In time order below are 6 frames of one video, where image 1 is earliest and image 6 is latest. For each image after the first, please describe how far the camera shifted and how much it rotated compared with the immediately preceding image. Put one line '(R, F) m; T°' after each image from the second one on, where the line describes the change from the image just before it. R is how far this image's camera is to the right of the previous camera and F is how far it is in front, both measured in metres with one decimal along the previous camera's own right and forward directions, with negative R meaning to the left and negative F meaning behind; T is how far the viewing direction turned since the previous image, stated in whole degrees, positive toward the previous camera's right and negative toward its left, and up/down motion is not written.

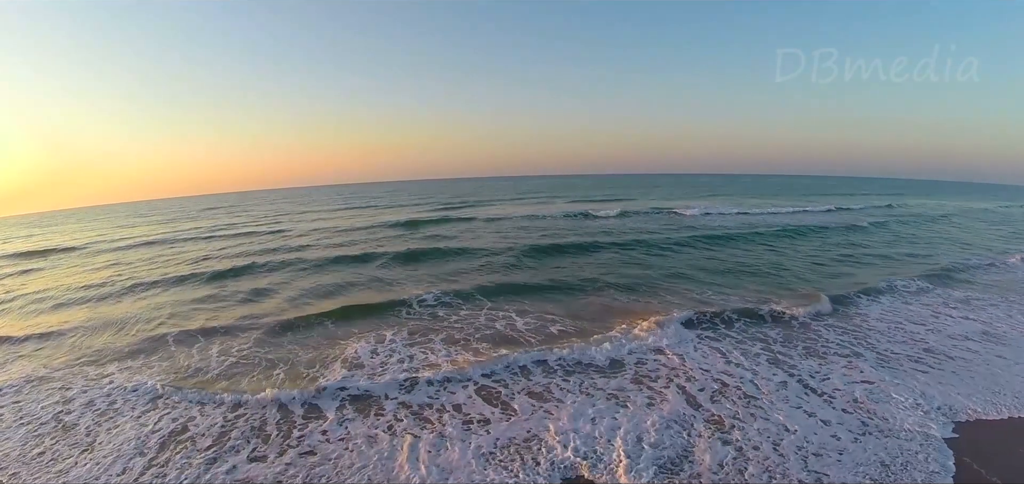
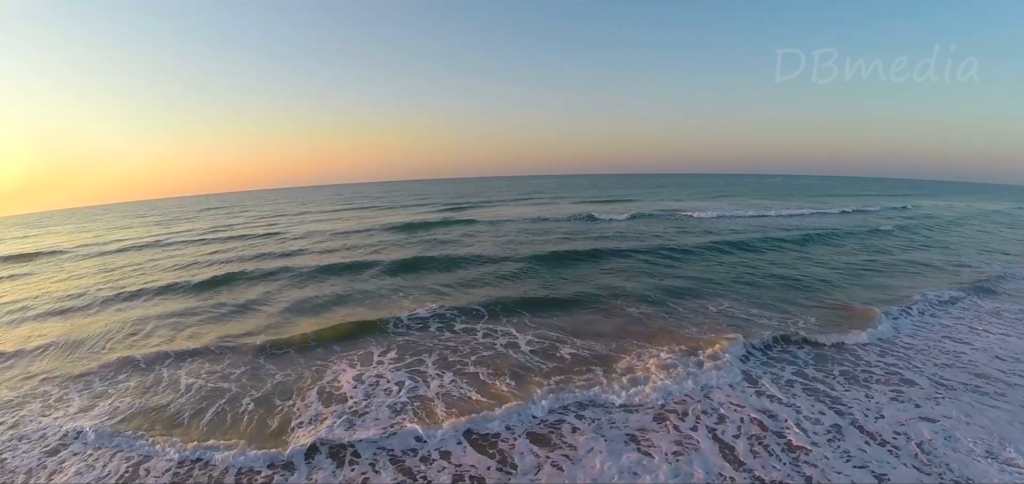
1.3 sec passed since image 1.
(0.0, +1.0) m; 0°
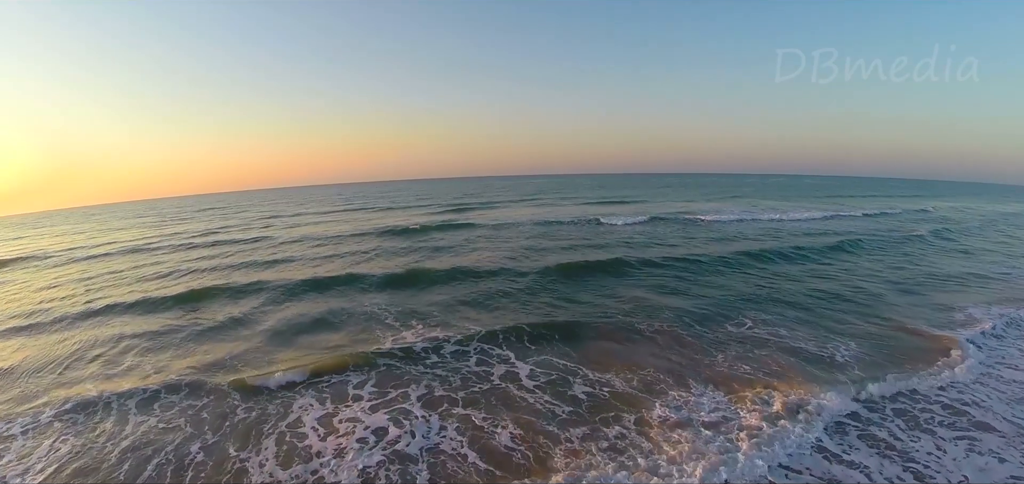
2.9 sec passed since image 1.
(0.0, +1.3) m; 0°
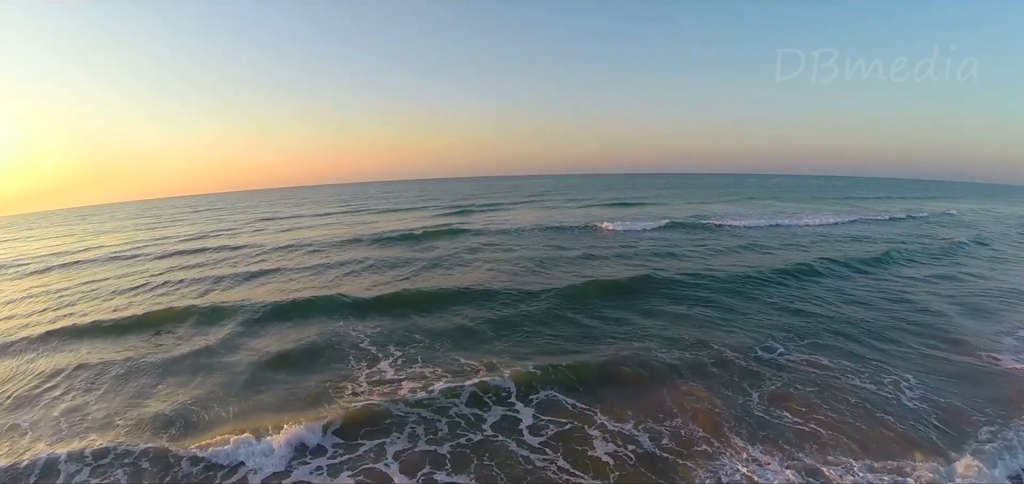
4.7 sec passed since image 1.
(-0.1, +1.4) m; -1°
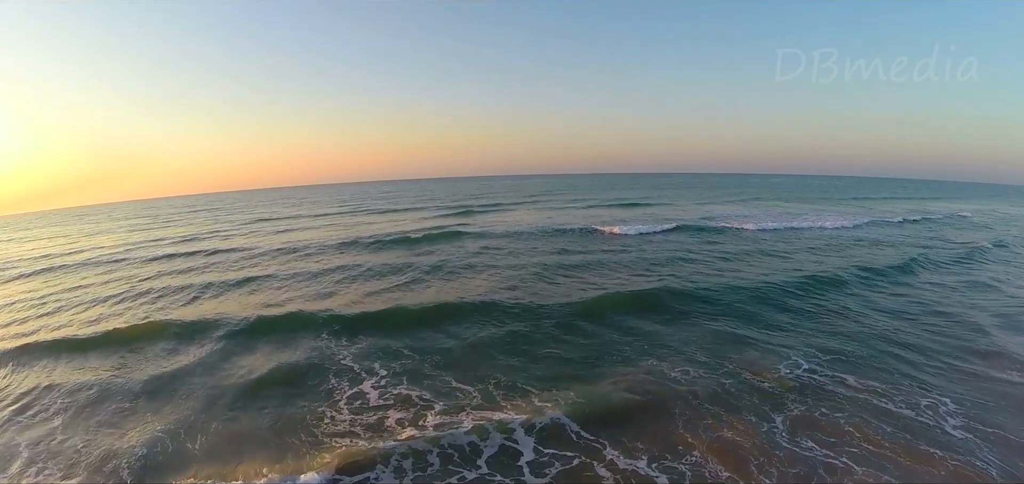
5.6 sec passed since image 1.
(0.0, +0.8) m; 0°
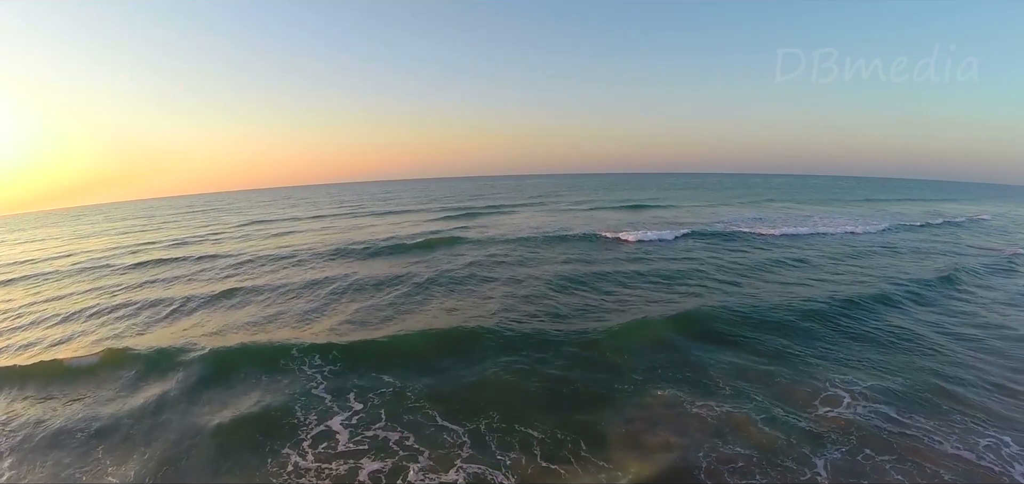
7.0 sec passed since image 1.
(0.0, +1.1) m; 0°
